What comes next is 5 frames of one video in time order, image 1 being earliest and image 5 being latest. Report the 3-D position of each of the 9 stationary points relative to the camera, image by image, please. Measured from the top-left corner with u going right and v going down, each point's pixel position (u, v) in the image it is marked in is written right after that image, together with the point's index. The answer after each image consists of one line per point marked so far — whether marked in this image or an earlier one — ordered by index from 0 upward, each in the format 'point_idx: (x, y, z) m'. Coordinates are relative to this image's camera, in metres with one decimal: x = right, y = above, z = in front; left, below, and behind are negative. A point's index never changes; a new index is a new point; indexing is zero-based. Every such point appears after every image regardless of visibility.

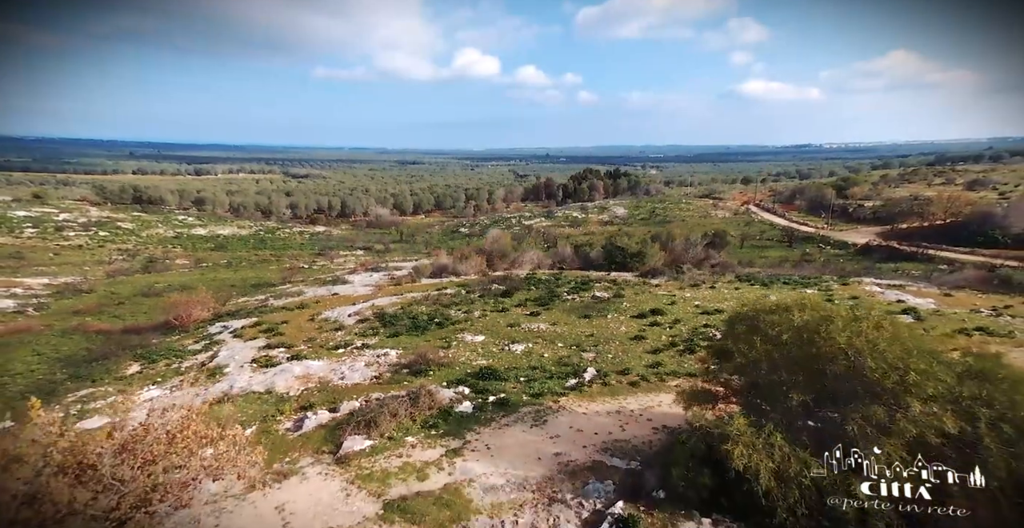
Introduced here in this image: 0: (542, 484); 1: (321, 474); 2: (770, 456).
0: (+0.9, -6.5, +17.2) m
1: (-6.0, -6.7, +18.3) m
2: (+6.3, -4.6, +14.2) m
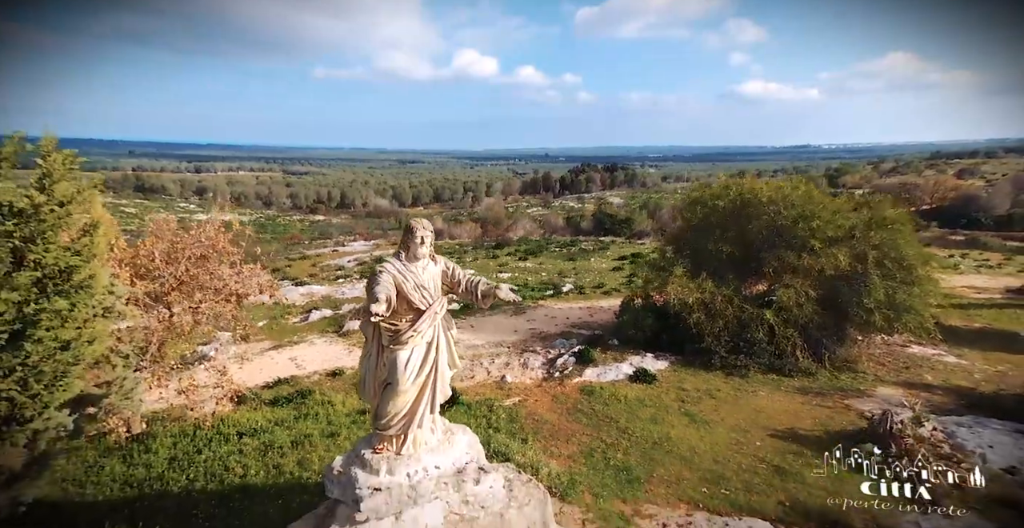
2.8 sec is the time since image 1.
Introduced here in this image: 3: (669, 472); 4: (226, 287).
0: (+0.2, -2.7, +20.2) m
1: (-6.8, -2.9, +21.2) m
2: (+5.6, -0.8, +17.1) m
3: (+3.0, -4.0, +11.2) m
4: (-6.5, -0.8, +13.0) m
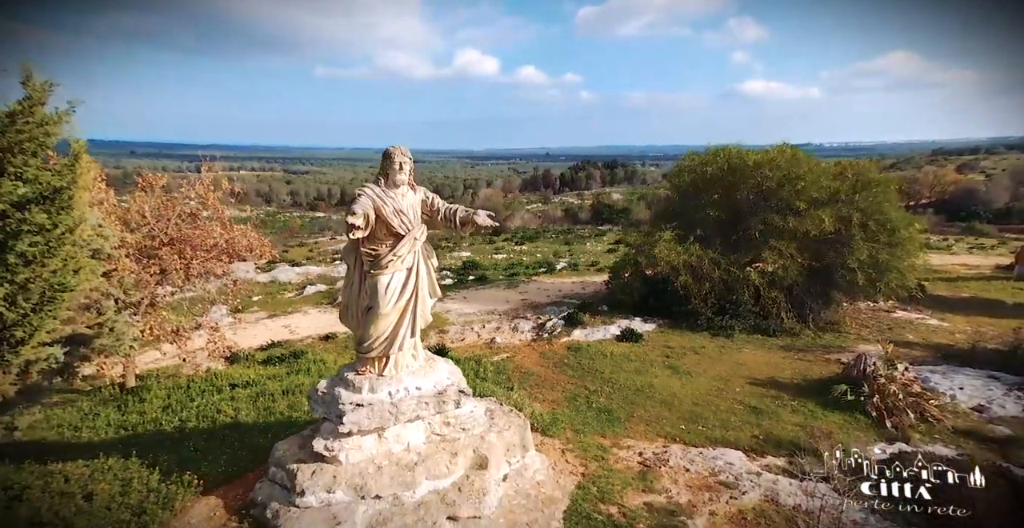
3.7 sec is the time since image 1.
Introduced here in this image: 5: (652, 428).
0: (-0.1, -1.7, +20.5) m
1: (-7.1, -1.8, +21.5) m
2: (+5.3, +0.2, +17.4) m
3: (+2.7, -3.0, +11.5) m
4: (-6.8, +0.3, +13.3) m
5: (+2.6, -3.1, +10.9) m
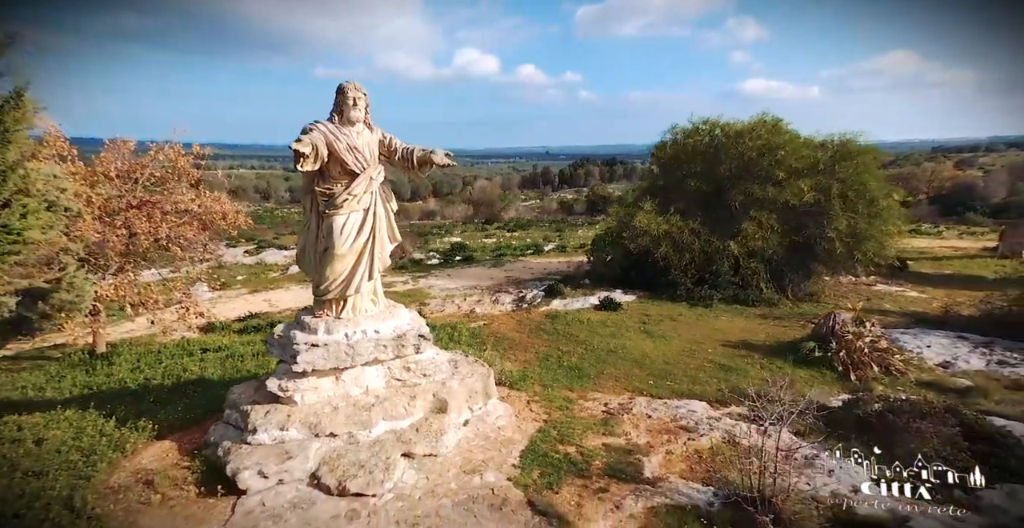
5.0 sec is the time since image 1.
0: (-0.7, -0.8, +20.4) m
1: (-7.7, -0.9, +21.5) m
2: (+4.7, +1.1, +17.4) m
3: (+2.1, -2.1, +11.5) m
4: (-7.4, +1.1, +13.2) m
5: (+2.0, -2.2, +10.9) m
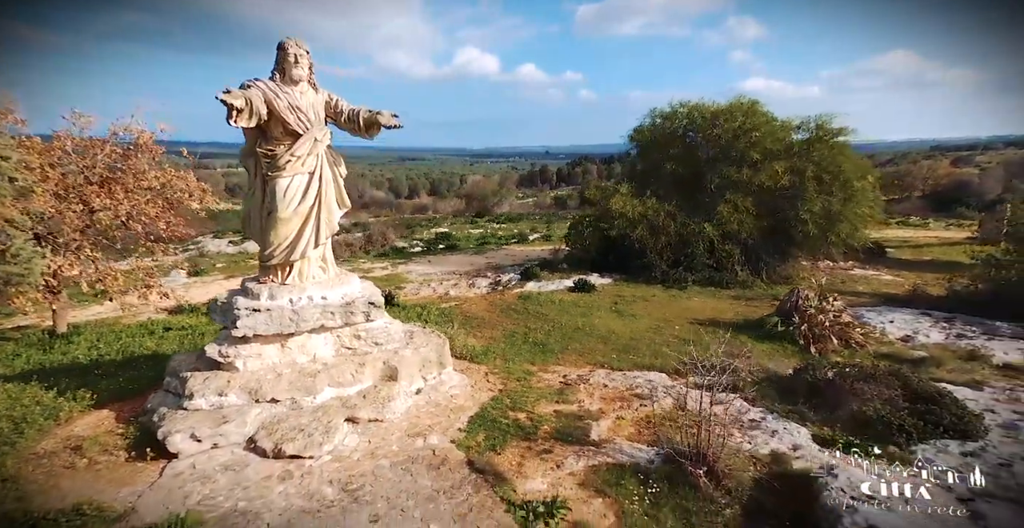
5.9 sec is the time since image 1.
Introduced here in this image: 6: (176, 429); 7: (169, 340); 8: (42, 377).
0: (-1.5, -0.3, +20.3) m
1: (-8.4, -0.4, +21.4) m
2: (+3.9, +1.6, +17.3) m
3: (+1.4, -1.6, +11.4) m
4: (-8.1, +1.7, +13.1) m
5: (+1.3, -1.7, +10.8) m
6: (-4.0, -2.0, +7.0) m
7: (-7.2, -1.6, +12.3) m
8: (-7.9, -1.9, +10.0) m
